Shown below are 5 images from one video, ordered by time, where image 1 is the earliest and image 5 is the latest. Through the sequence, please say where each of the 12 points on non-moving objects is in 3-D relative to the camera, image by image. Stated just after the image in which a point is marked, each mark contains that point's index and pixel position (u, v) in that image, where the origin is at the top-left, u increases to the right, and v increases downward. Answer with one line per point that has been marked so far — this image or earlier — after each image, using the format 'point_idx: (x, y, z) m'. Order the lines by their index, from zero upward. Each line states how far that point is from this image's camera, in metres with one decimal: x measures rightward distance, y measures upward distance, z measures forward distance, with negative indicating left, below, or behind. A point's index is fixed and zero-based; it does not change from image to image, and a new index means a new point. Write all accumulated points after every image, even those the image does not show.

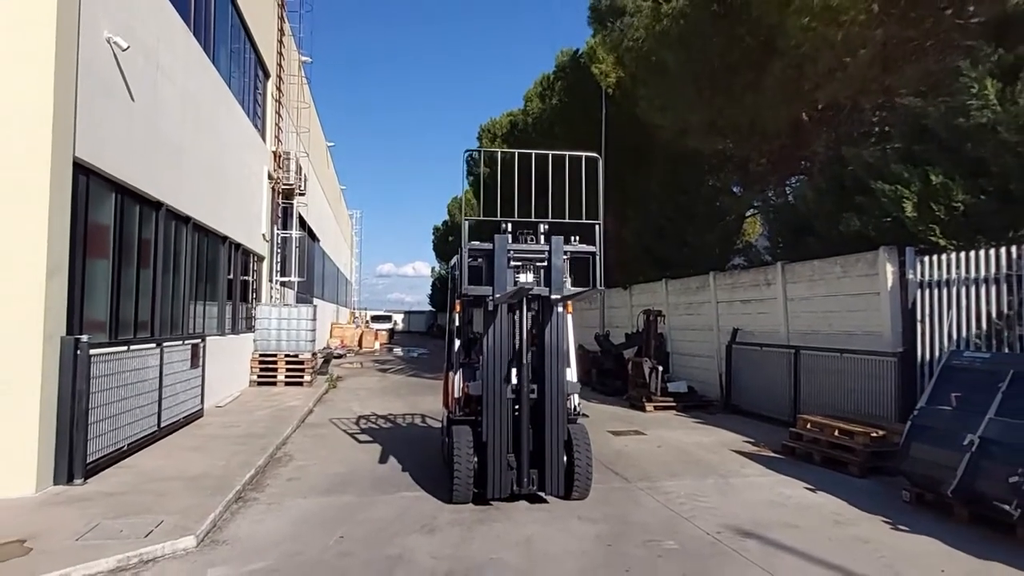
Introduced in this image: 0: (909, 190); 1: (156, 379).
0: (+5.1, +1.2, +10.4) m
1: (-5.1, -1.3, +11.3) m
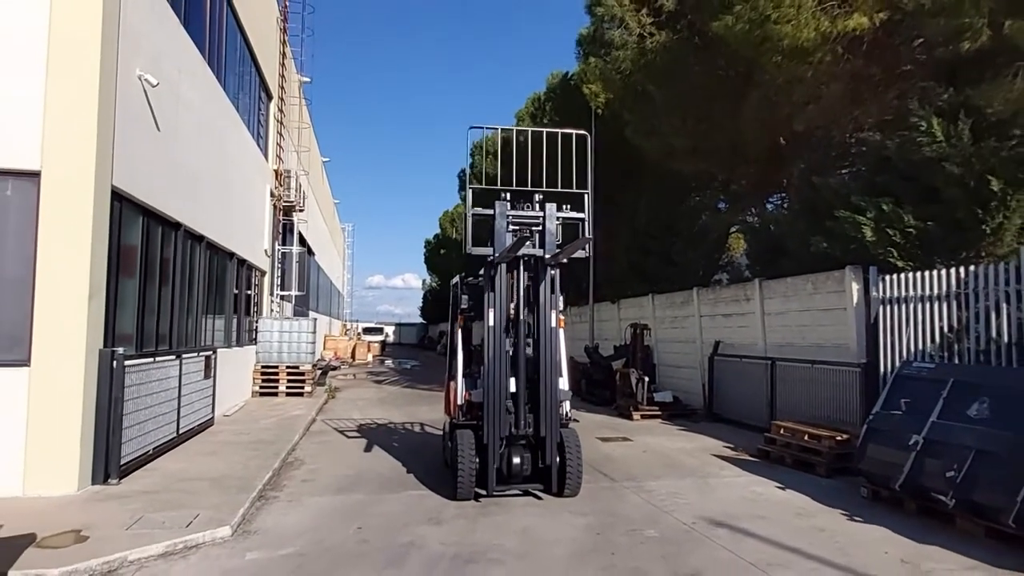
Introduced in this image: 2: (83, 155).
0: (+5.0, +1.0, +11.3) m
1: (-5.2, -1.5, +12.1) m
2: (-4.7, +1.8, +8.9) m
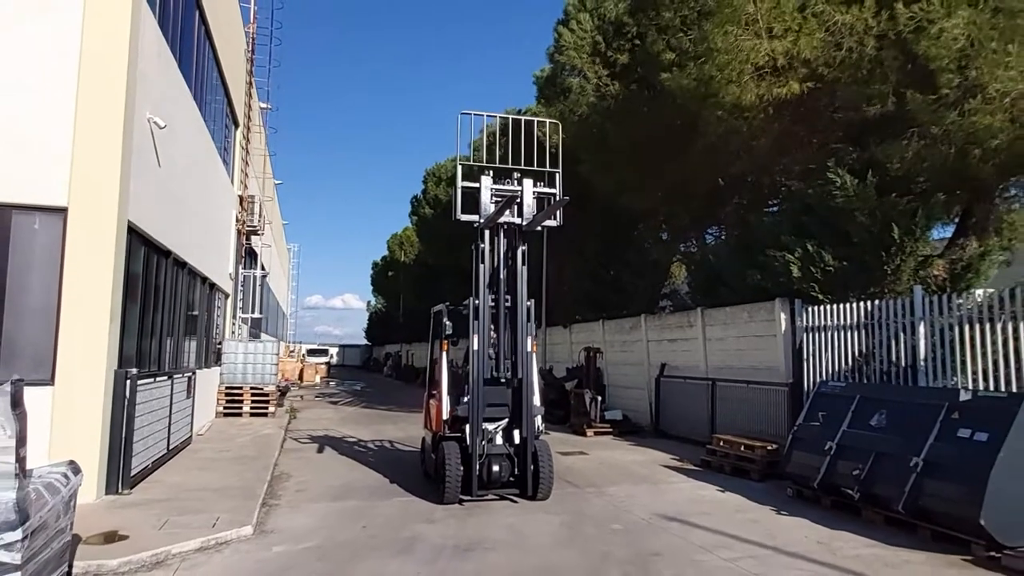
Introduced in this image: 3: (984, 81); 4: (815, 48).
0: (+4.6, +0.5, +13.0) m
1: (-5.7, -2.0, +13.0) m
2: (-5.0, +1.5, +9.9) m
3: (+6.0, +2.6, +10.2) m
4: (+4.7, +3.7, +12.5) m
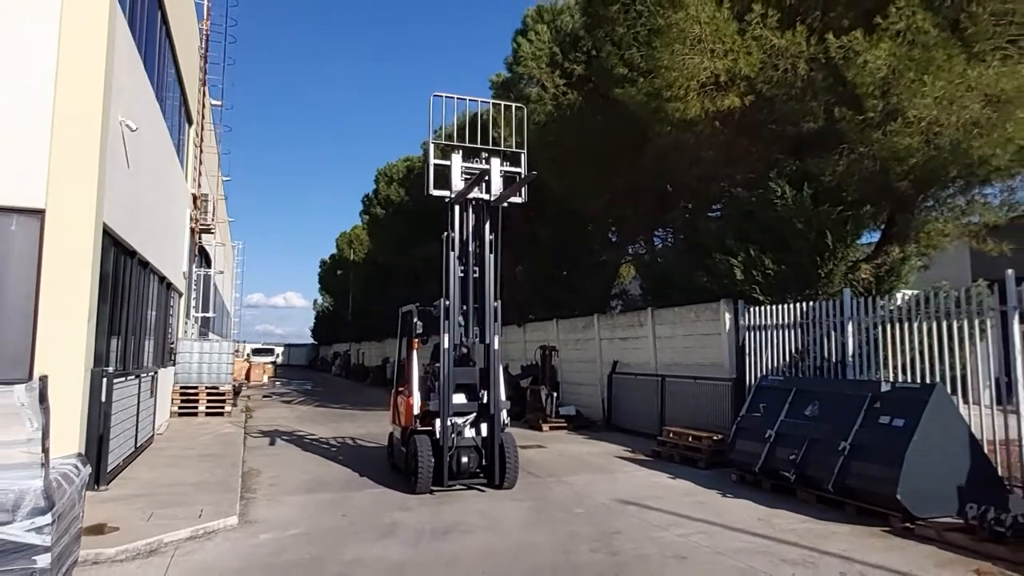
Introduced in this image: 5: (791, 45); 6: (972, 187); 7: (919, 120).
0: (+3.9, +0.5, +13.9) m
1: (-6.3, -2.0, +13.2) m
2: (-5.4, +1.4, +10.2) m
3: (+5.5, +2.6, +11.2) m
4: (+4.1, +3.7, +13.4) m
5: (+4.6, +4.0, +13.0) m
6: (+7.1, +1.6, +12.4) m
7: (+5.7, +2.4, +11.1) m
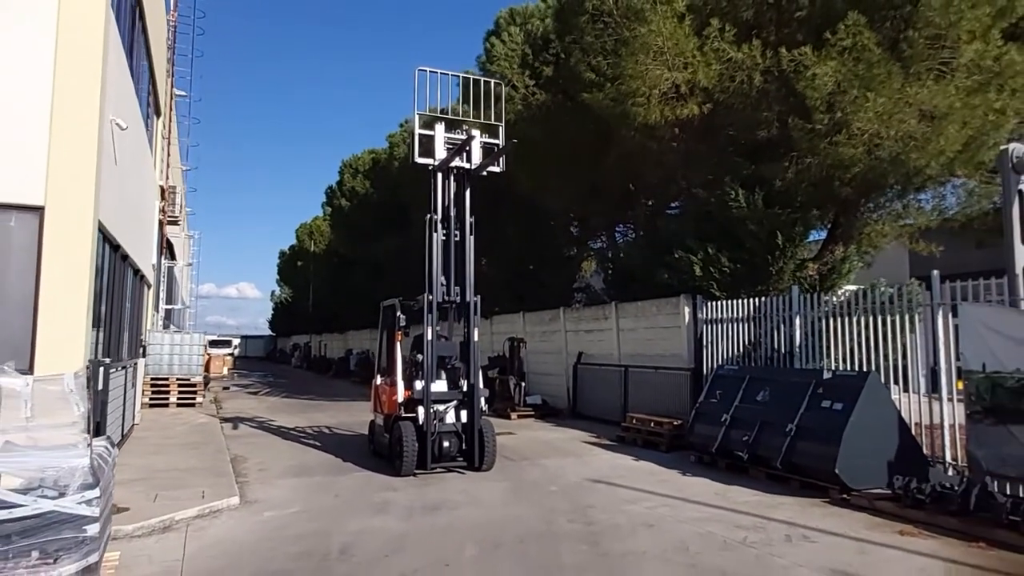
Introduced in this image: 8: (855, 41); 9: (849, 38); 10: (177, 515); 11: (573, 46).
0: (+3.4, +0.6, +14.9) m
1: (-6.8, -1.9, +13.7) m
2: (-5.7, +1.5, +10.7) m
3: (+5.2, +2.6, +12.3) m
4: (+3.7, +3.8, +14.4) m
5: (+4.1, +4.0, +14.0) m
6: (+6.7, +1.6, +13.5) m
7: (+5.4, +2.4, +12.2) m
8: (+5.3, +3.8, +12.4) m
9: (+5.3, +3.9, +12.5) m
10: (-3.6, -2.4, +8.5) m
11: (+1.3, +5.4, +17.8) m
